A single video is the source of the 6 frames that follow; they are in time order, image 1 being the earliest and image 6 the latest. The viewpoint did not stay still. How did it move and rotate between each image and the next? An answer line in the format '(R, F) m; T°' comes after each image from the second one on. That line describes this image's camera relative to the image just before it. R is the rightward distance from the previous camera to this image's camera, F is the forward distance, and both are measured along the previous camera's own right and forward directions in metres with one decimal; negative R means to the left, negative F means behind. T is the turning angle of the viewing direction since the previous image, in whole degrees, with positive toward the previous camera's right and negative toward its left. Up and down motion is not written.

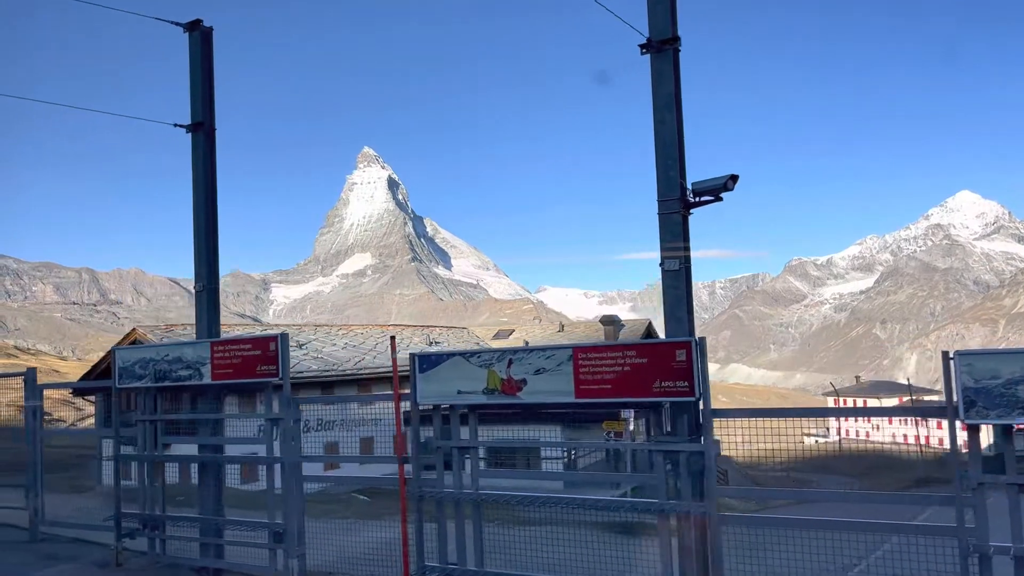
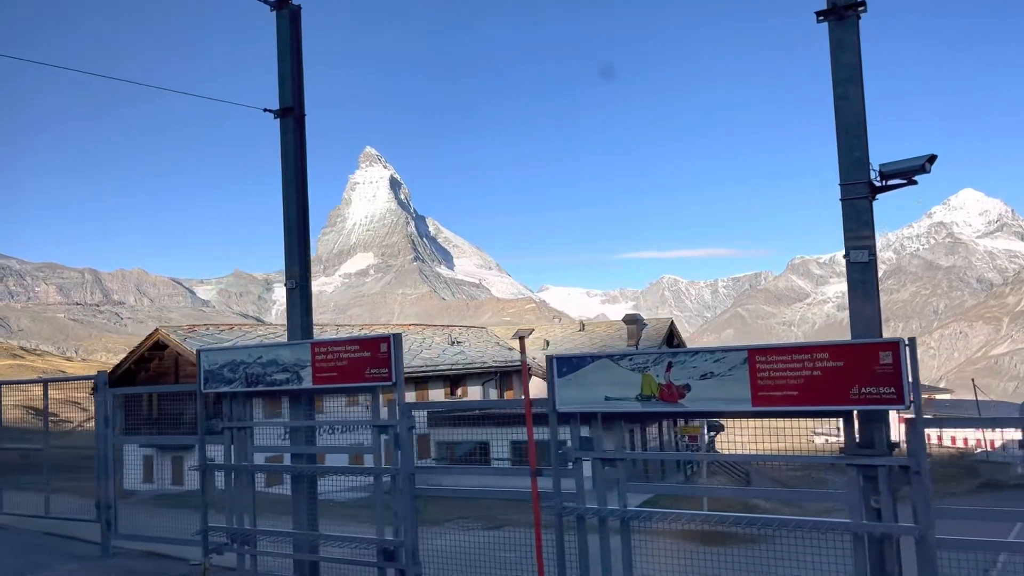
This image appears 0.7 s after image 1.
(-1.0, +0.6) m; 0°
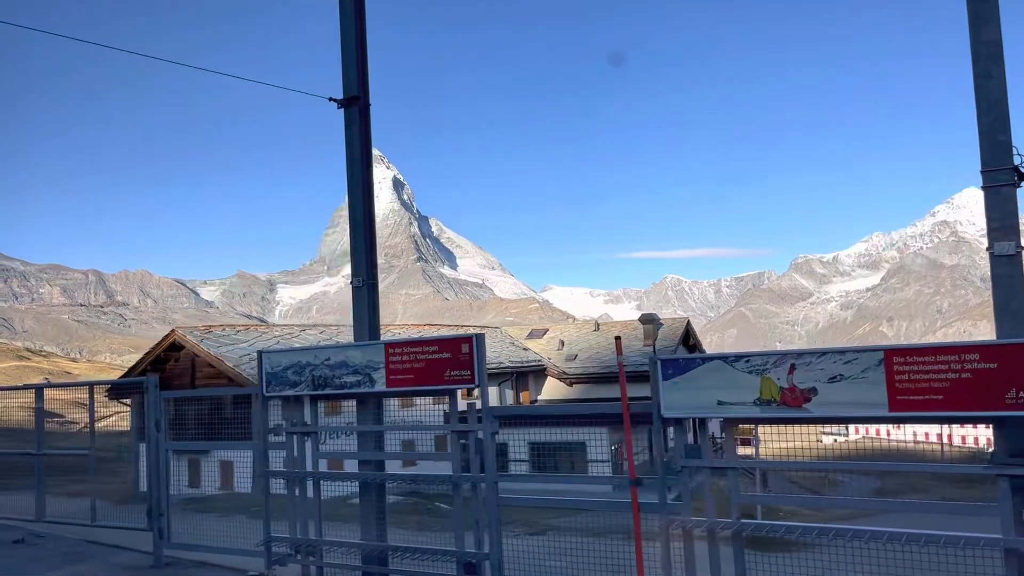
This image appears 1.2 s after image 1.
(-0.6, +0.4) m; 0°
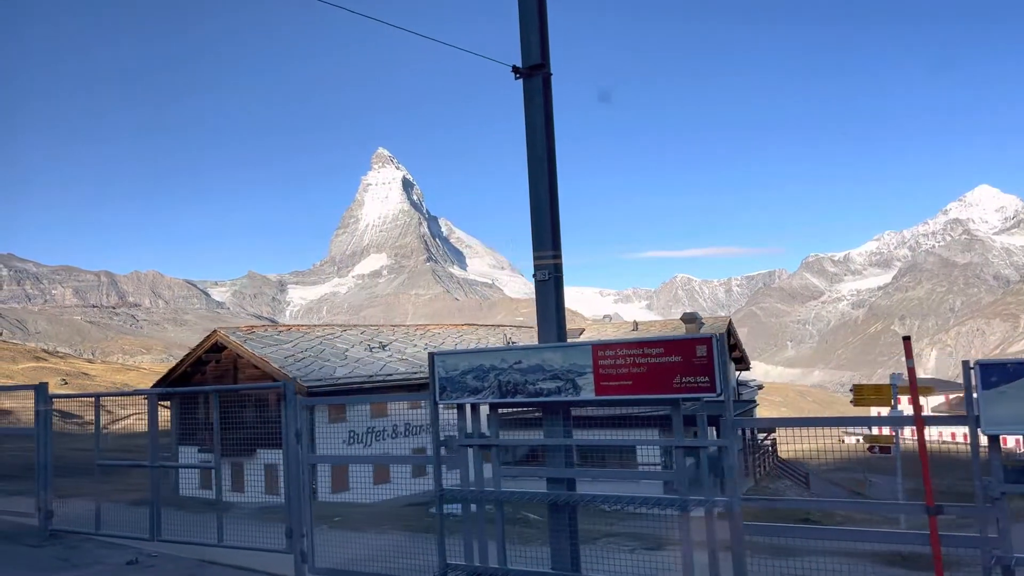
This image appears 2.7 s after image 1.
(-1.5, +0.9) m; -1°
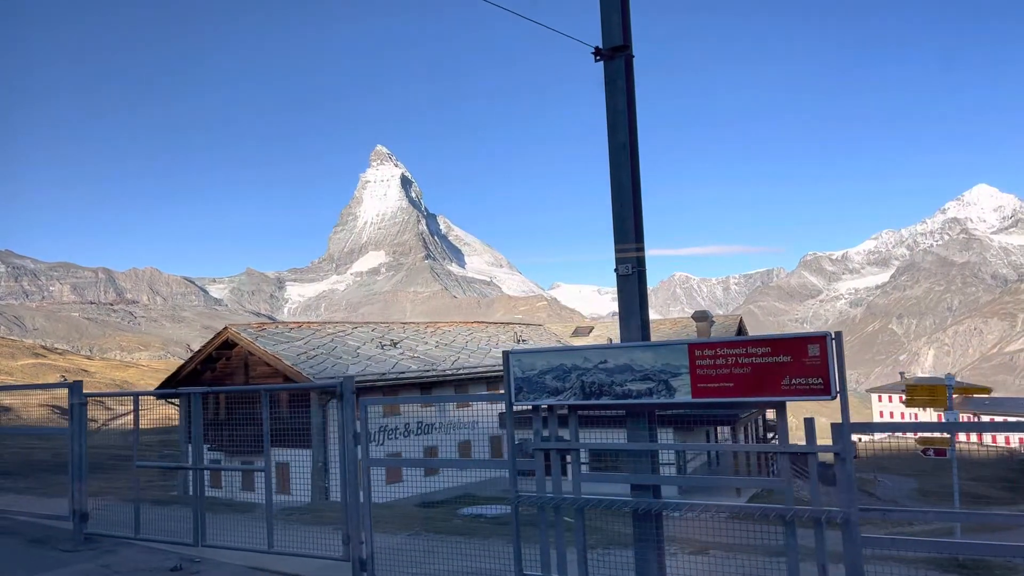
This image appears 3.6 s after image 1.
(-0.6, +0.4) m; 0°
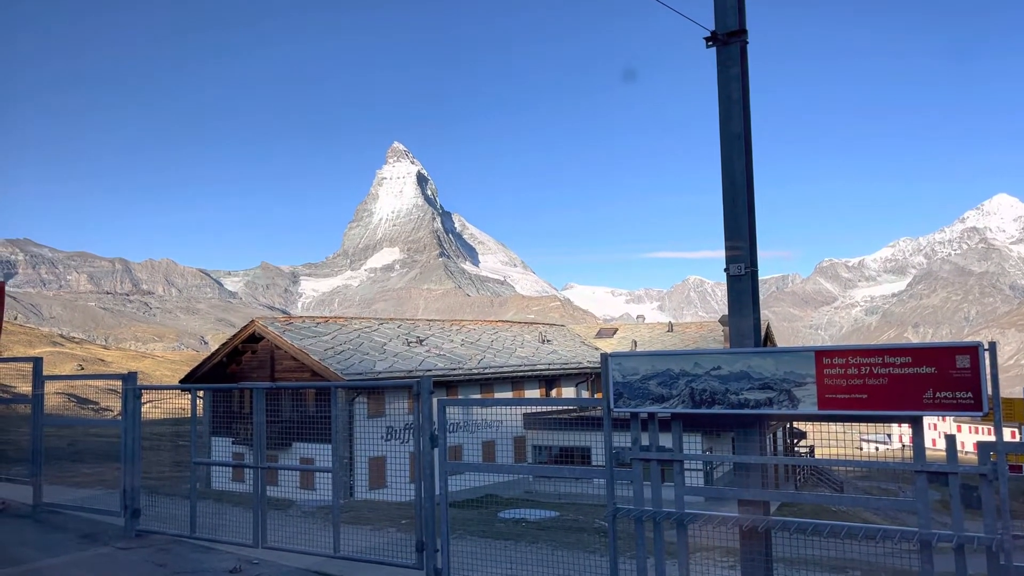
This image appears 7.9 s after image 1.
(-0.6, +0.4) m; -1°
